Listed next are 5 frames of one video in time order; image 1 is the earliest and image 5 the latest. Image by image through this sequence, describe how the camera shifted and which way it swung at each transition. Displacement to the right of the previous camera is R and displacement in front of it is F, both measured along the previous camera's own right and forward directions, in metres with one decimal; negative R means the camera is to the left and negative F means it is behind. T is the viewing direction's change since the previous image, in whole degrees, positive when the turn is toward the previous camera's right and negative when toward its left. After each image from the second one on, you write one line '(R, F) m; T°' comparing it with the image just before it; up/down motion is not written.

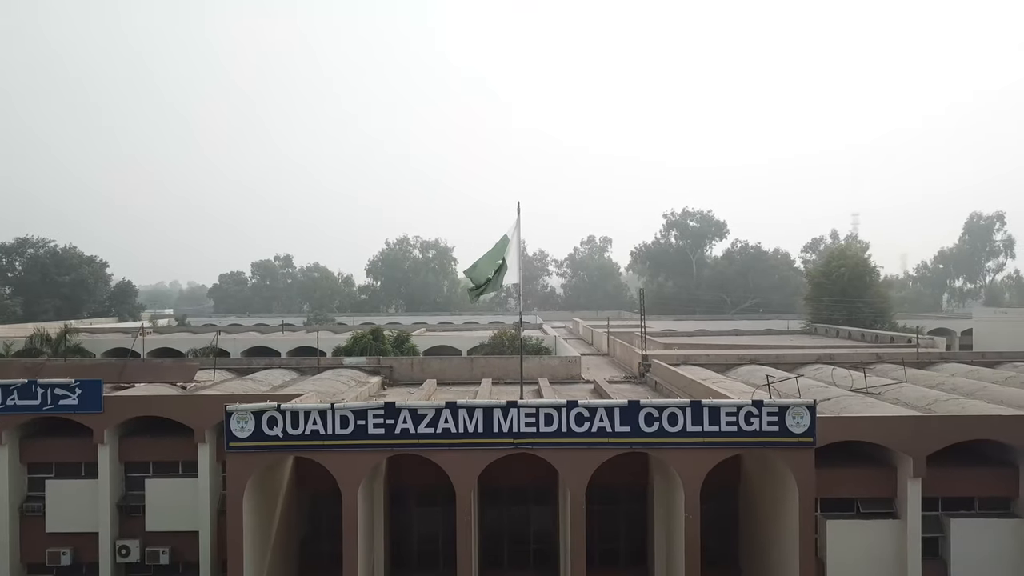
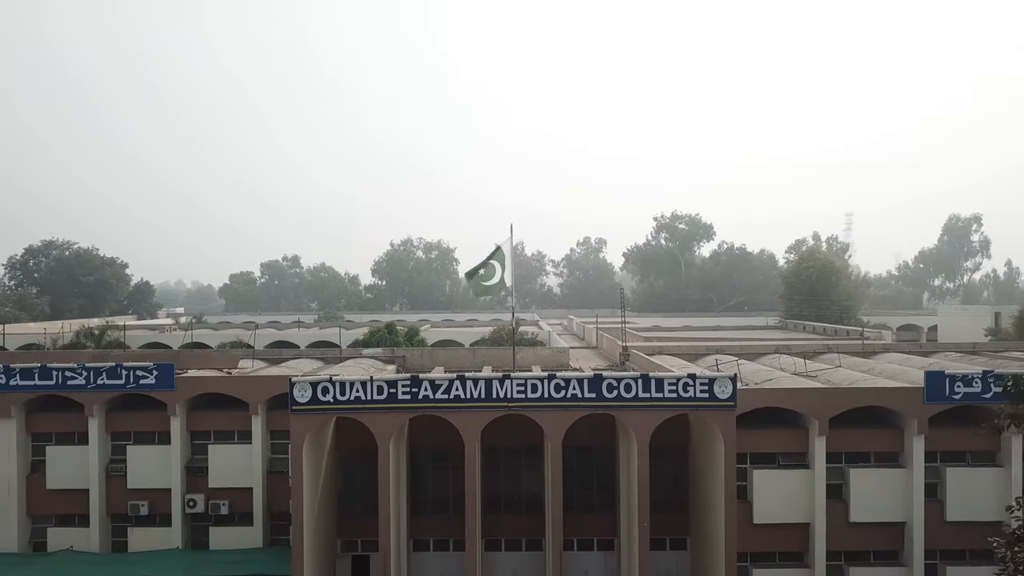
(+0.2, -4.0) m; 0°
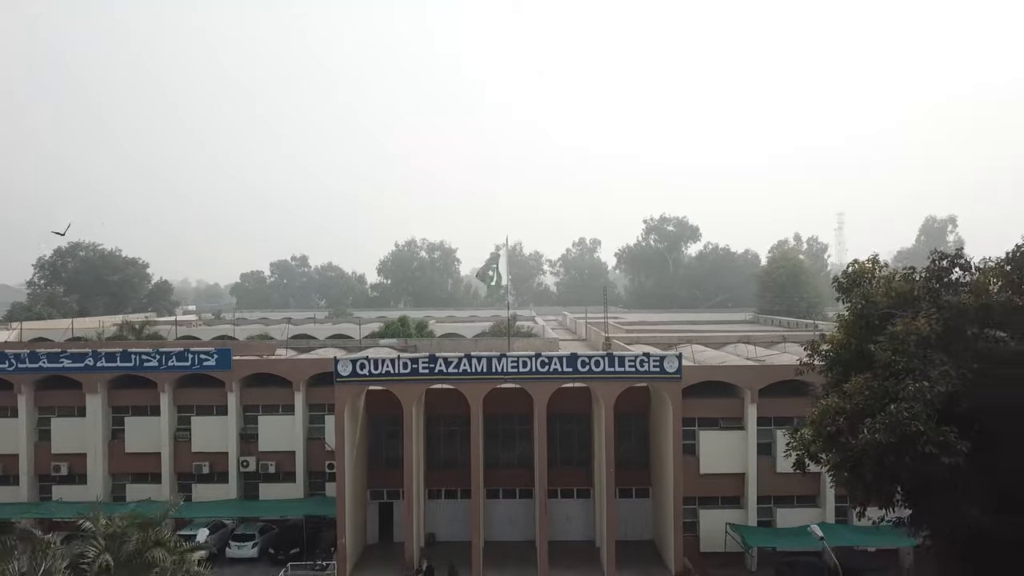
(+0.2, -4.7) m; 0°
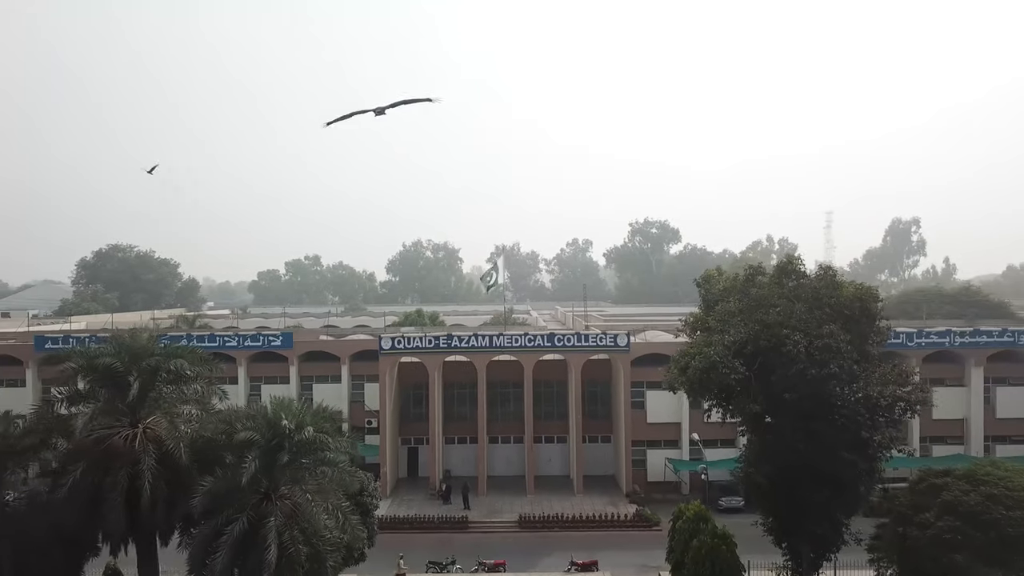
(+0.2, -8.0) m; 0°
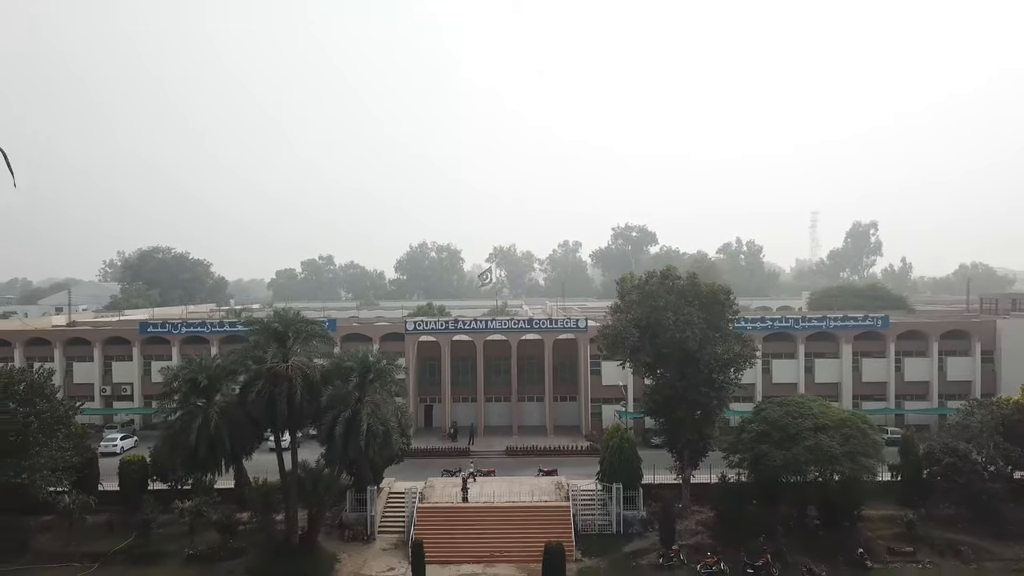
(+0.7, -10.8) m; 0°
